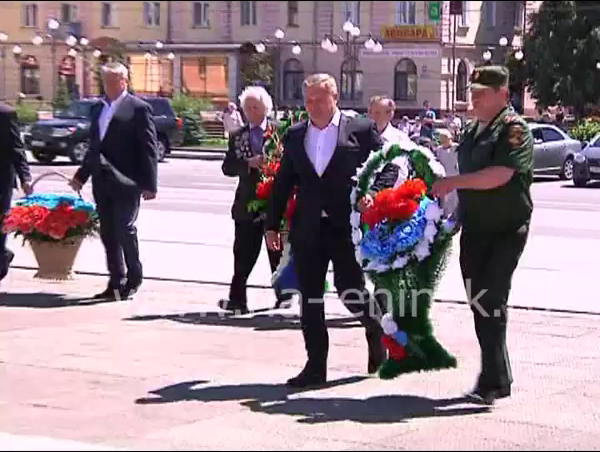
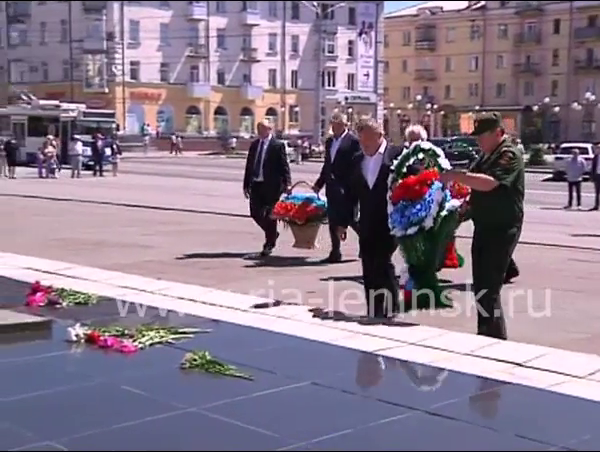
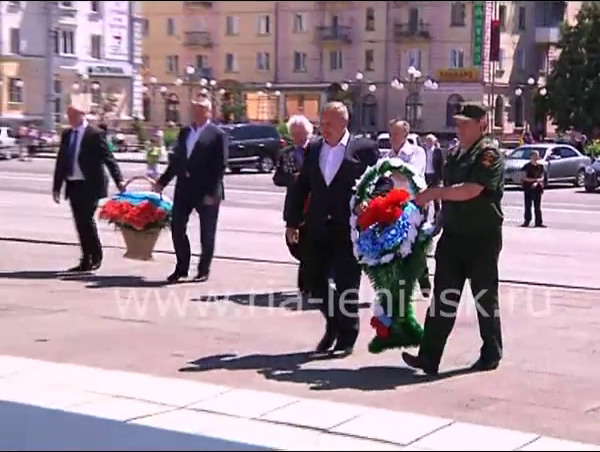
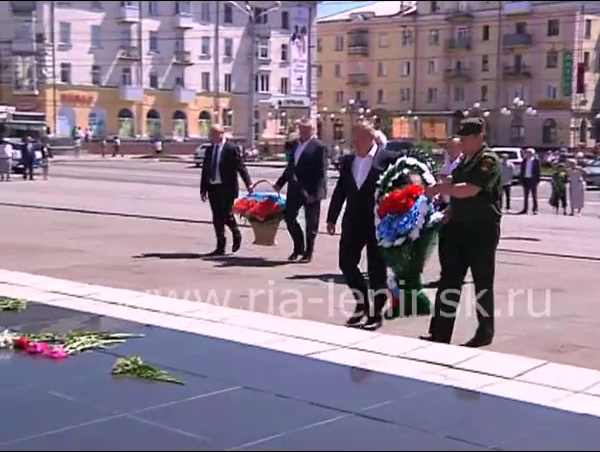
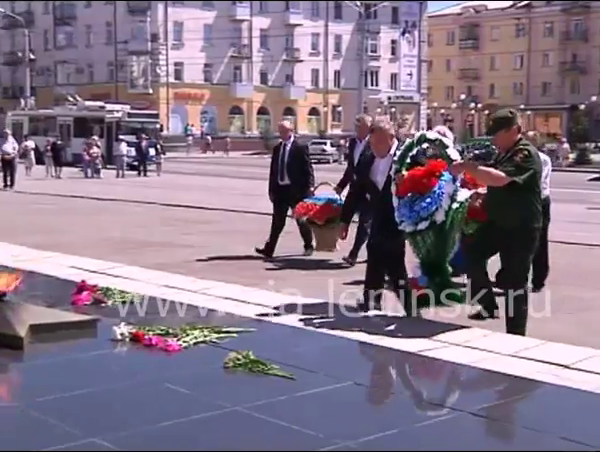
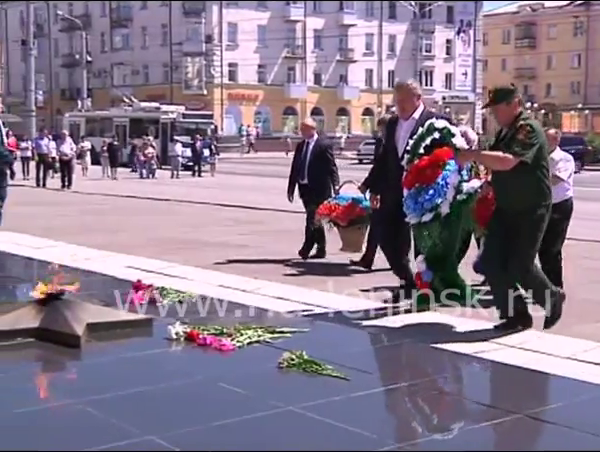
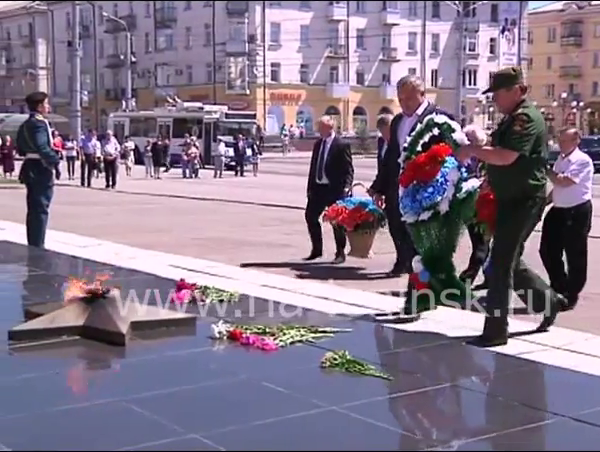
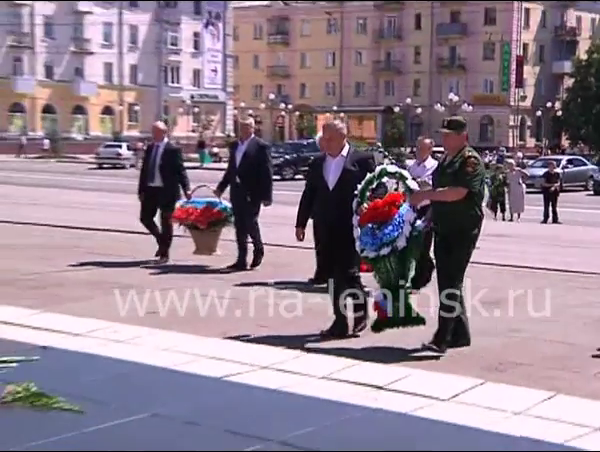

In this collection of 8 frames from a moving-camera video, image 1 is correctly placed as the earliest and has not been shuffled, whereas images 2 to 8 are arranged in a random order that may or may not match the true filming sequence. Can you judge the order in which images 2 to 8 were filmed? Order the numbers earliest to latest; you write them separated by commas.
3, 8, 4, 2, 5, 6, 7
